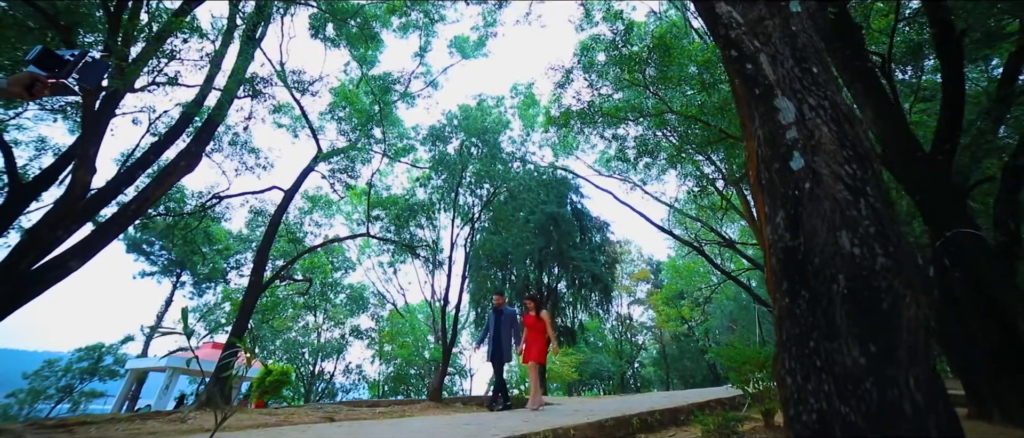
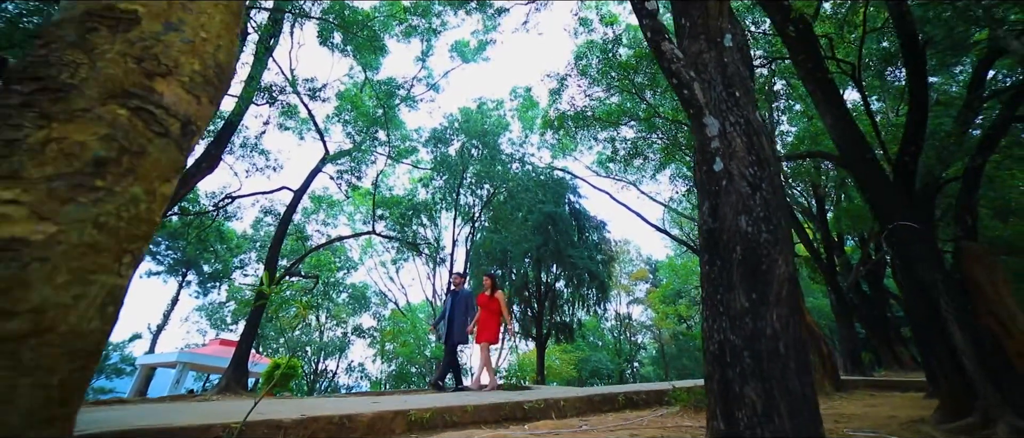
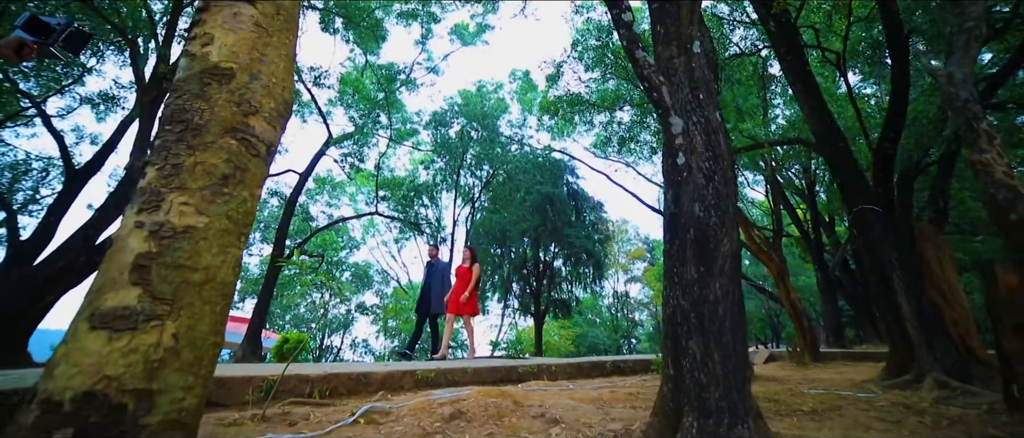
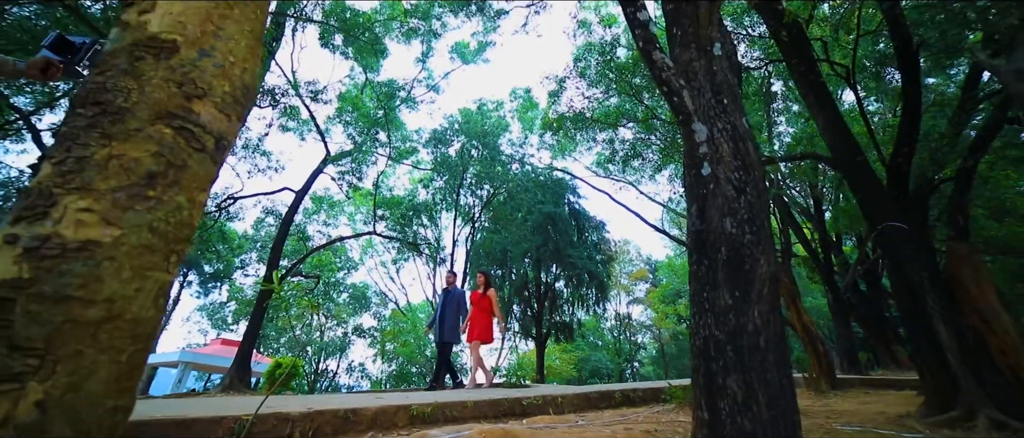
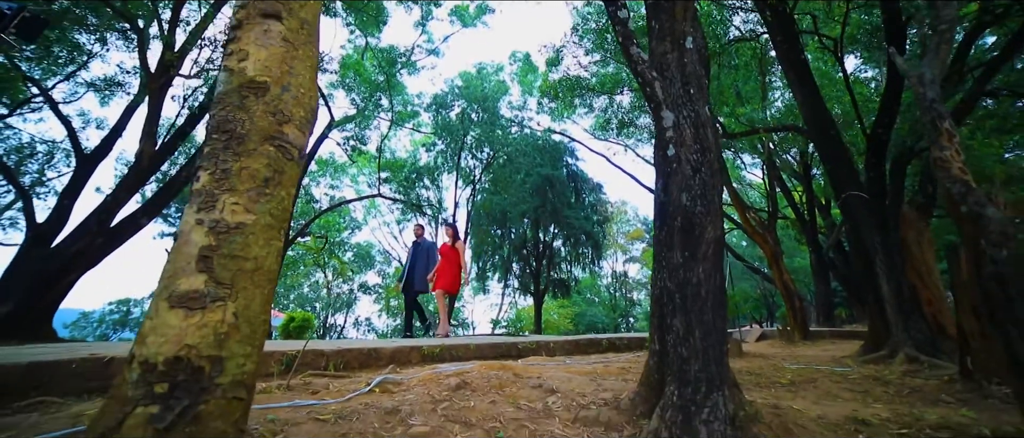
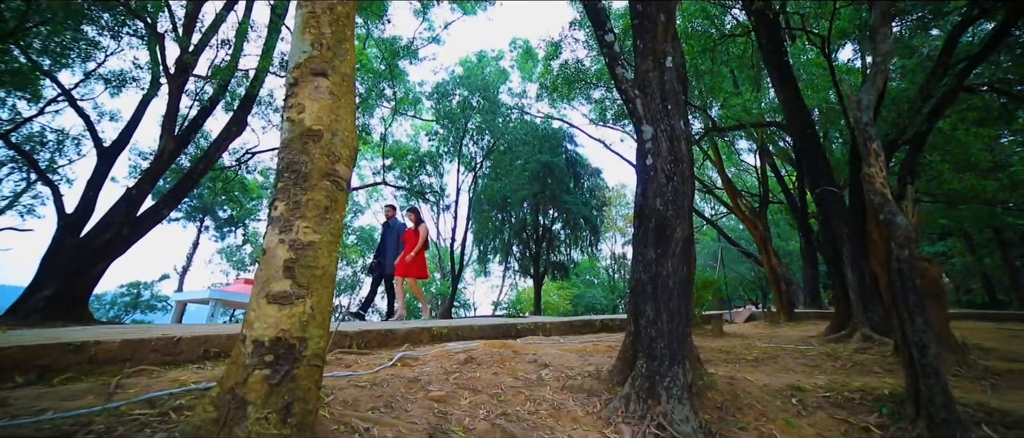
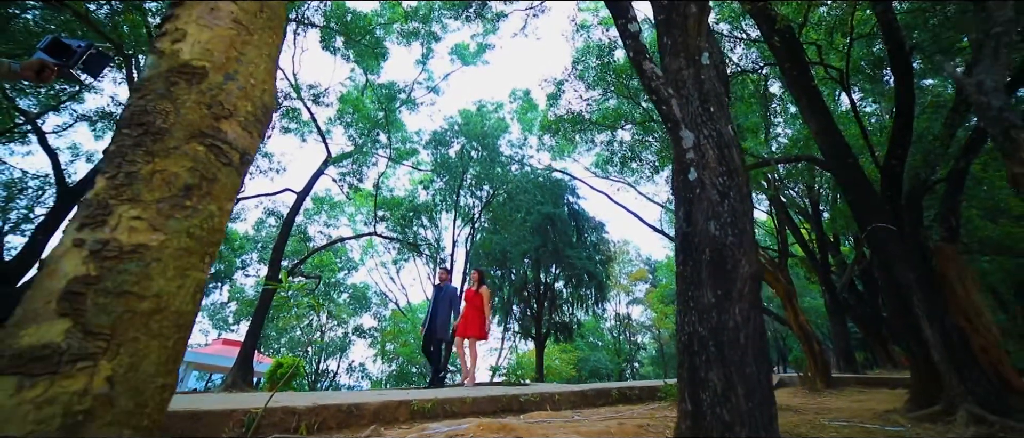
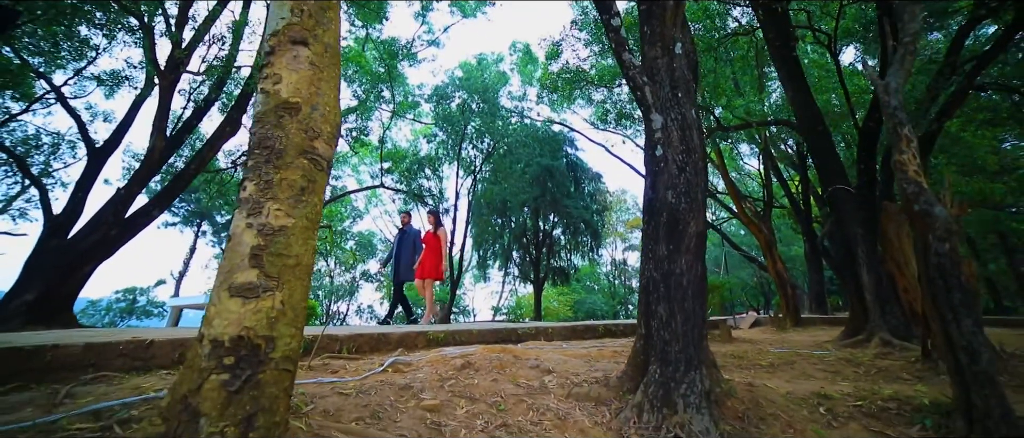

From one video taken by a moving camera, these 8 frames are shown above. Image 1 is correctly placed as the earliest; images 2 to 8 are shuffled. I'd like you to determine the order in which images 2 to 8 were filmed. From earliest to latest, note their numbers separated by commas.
2, 4, 7, 3, 5, 8, 6
